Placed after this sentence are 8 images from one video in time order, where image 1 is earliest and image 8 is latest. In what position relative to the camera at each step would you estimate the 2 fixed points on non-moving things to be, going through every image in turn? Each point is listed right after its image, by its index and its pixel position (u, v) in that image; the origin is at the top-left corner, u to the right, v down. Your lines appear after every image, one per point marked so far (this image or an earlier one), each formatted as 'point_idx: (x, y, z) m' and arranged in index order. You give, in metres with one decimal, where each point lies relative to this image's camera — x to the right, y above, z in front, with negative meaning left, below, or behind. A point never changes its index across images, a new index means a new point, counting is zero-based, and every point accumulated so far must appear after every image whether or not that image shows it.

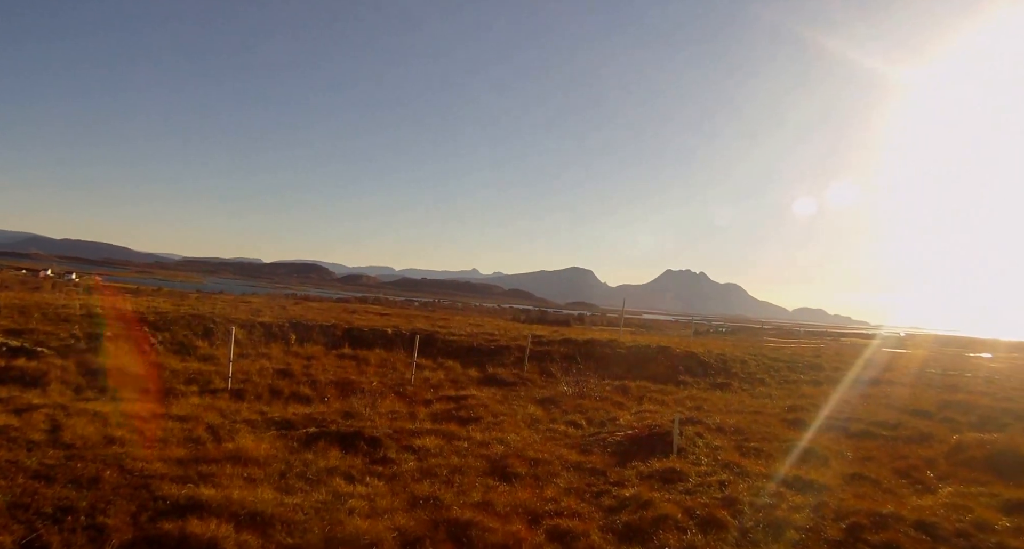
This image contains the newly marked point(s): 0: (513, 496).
0: (0.0, -5.4, +14.9) m
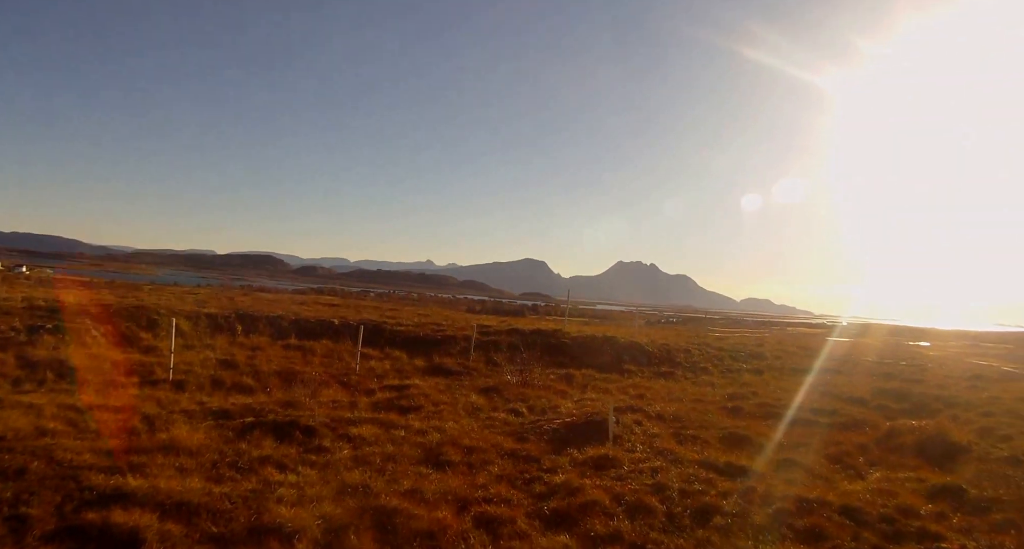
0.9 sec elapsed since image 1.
0: (-1.7, -5.1, +15.0) m
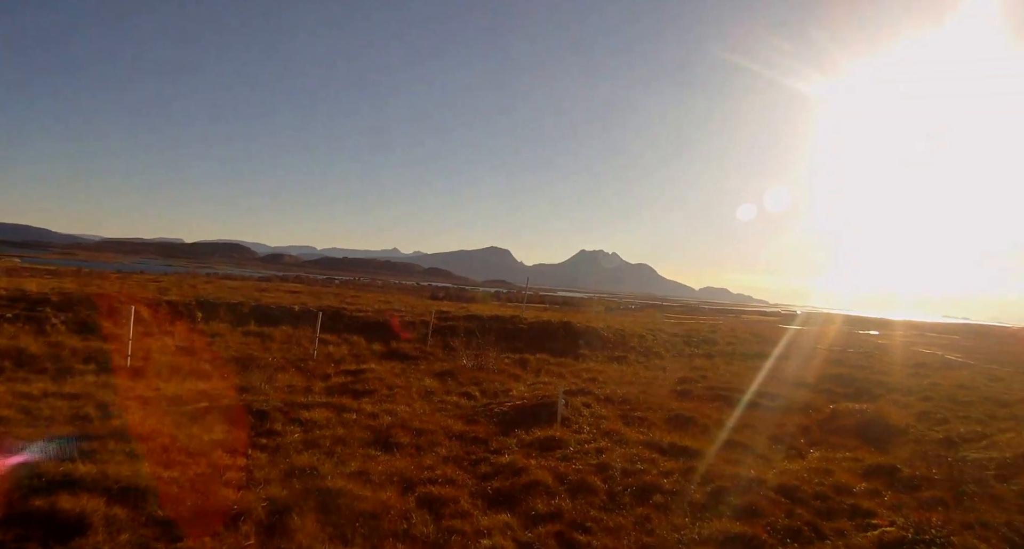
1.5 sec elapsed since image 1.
0: (-3.0, -4.8, +15.5) m
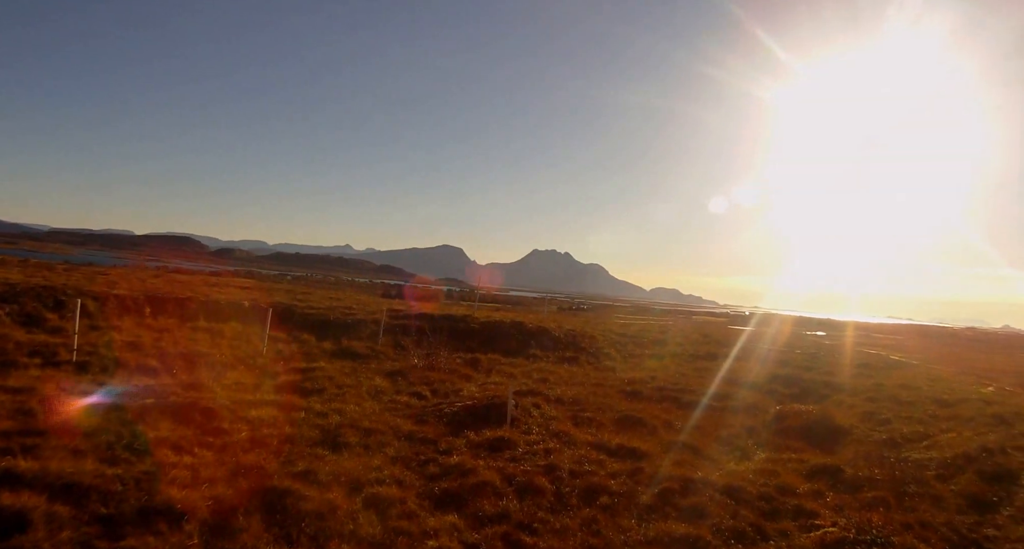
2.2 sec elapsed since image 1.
0: (-4.3, -4.8, +15.3) m
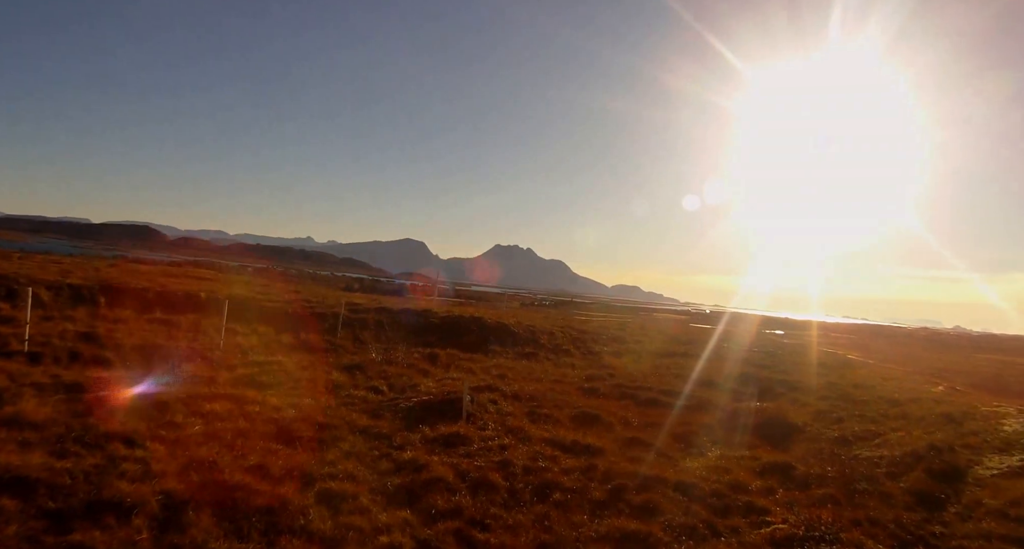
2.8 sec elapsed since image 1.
0: (-5.5, -4.6, +15.2) m
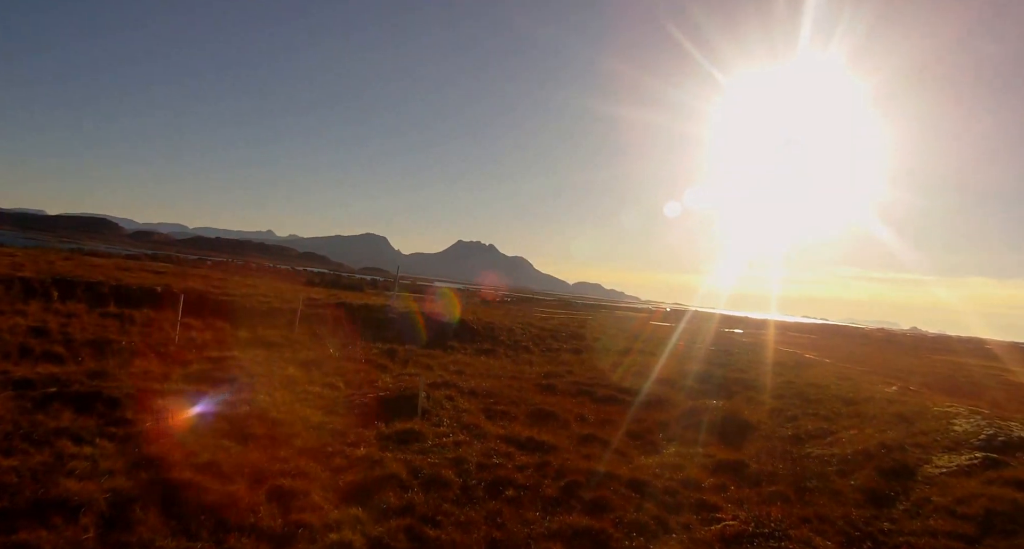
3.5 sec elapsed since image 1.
0: (-6.6, -4.5, +15.1) m
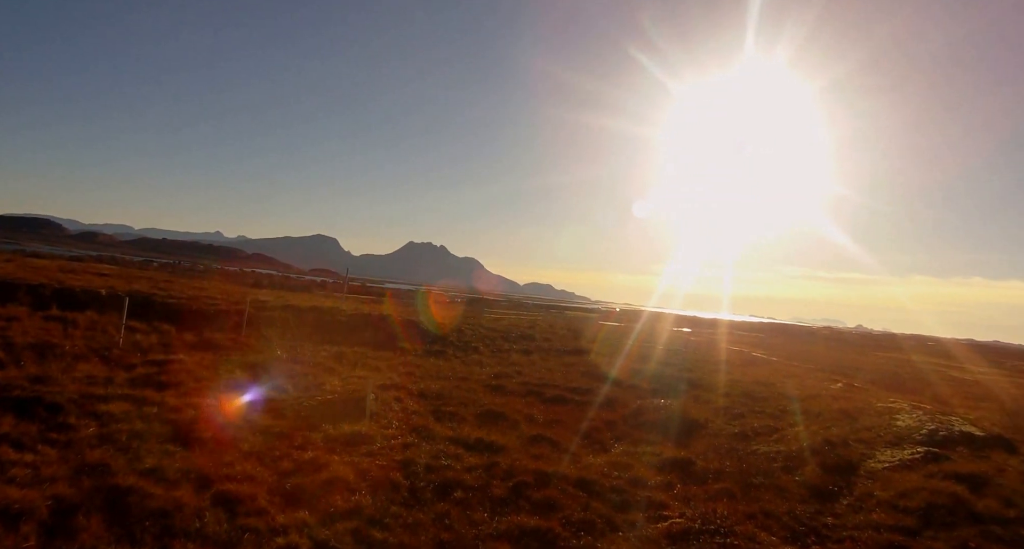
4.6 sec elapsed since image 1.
0: (-7.9, -4.6, +15.0) m
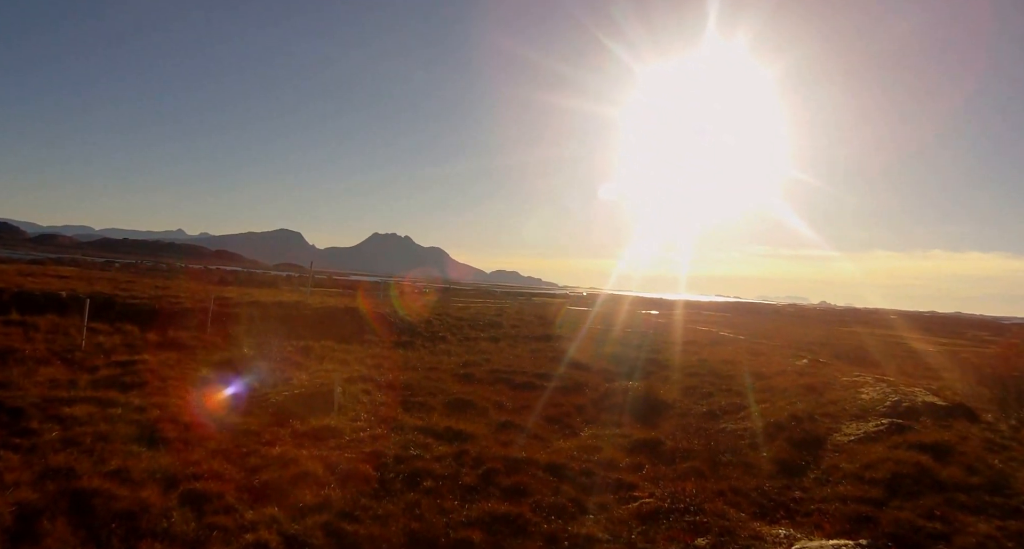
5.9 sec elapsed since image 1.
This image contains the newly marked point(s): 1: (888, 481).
0: (-8.7, -4.5, +14.9) m
1: (+9.6, -5.3, +15.7) m
